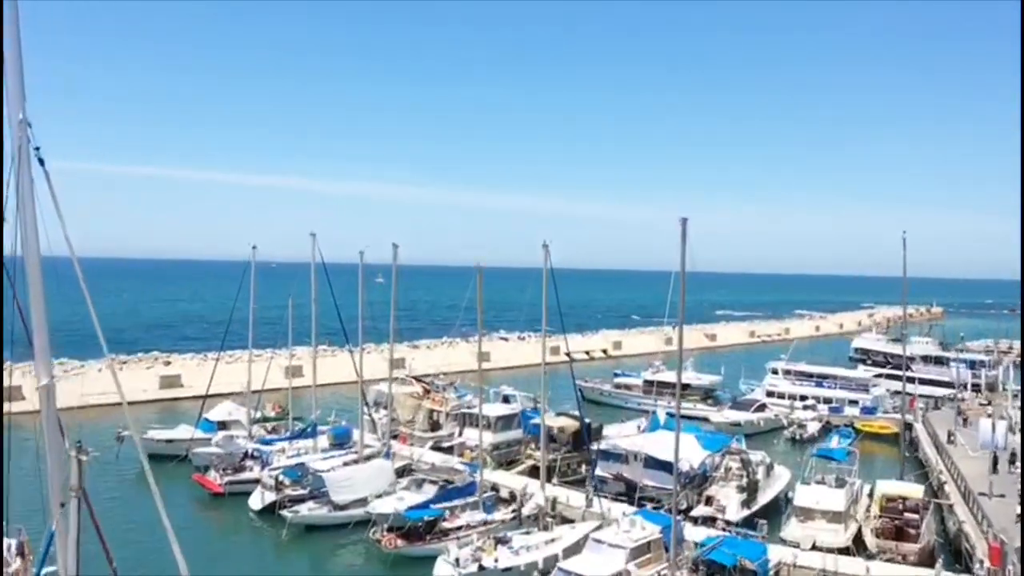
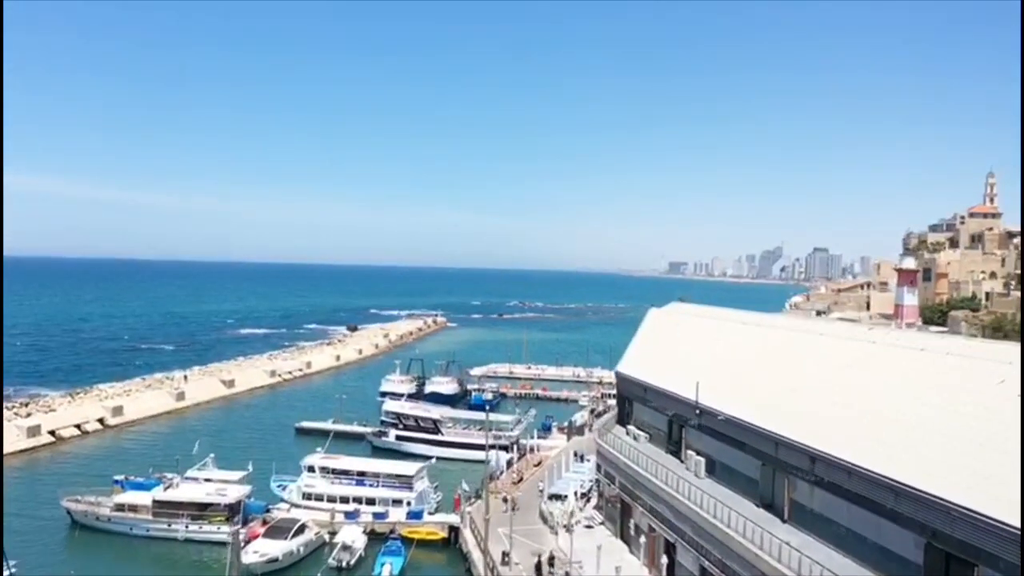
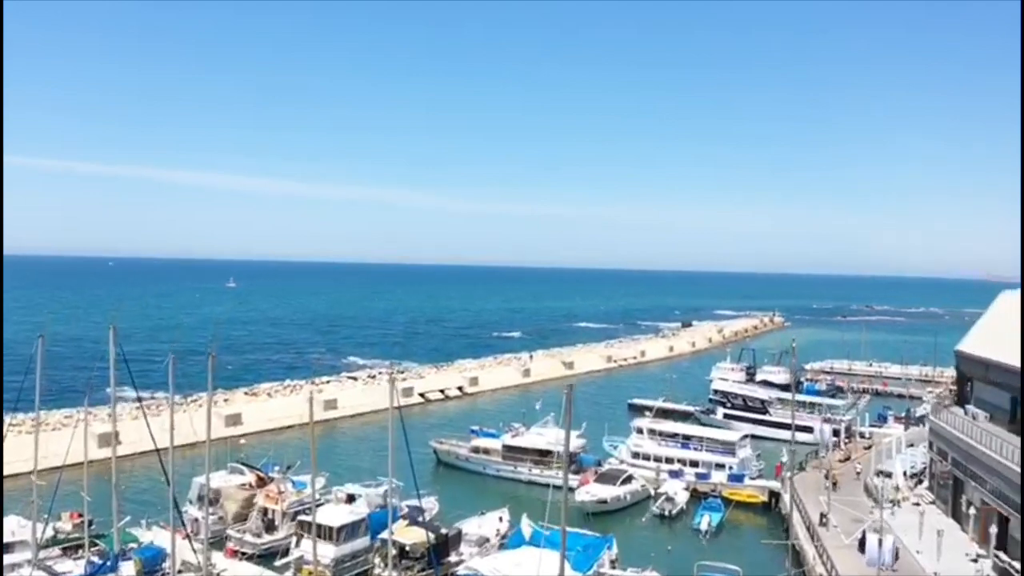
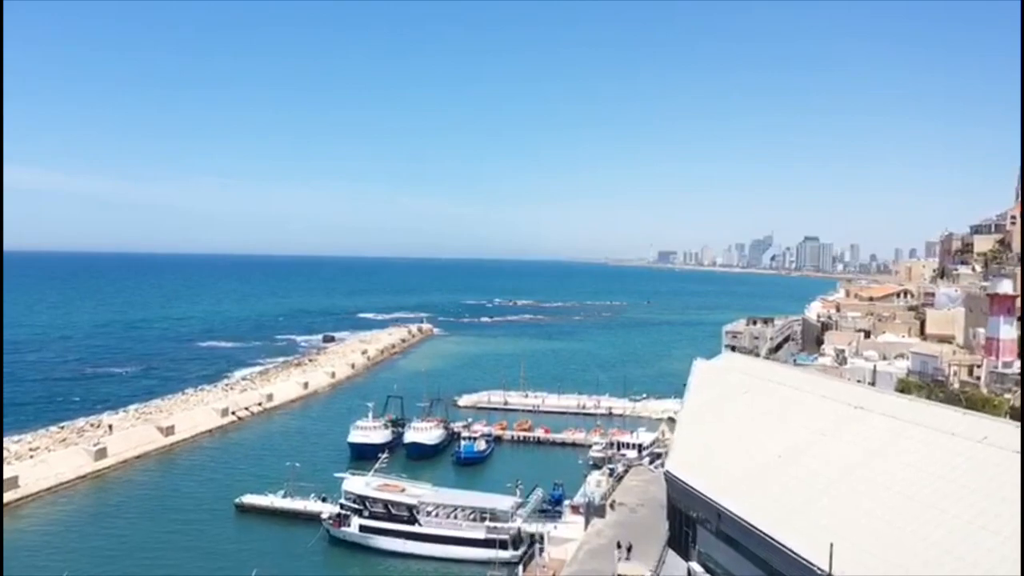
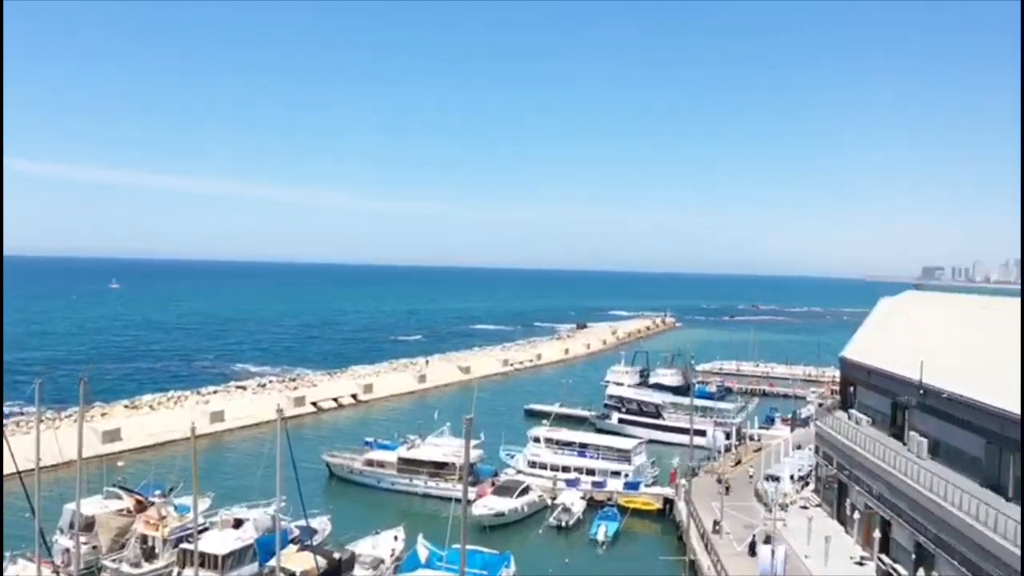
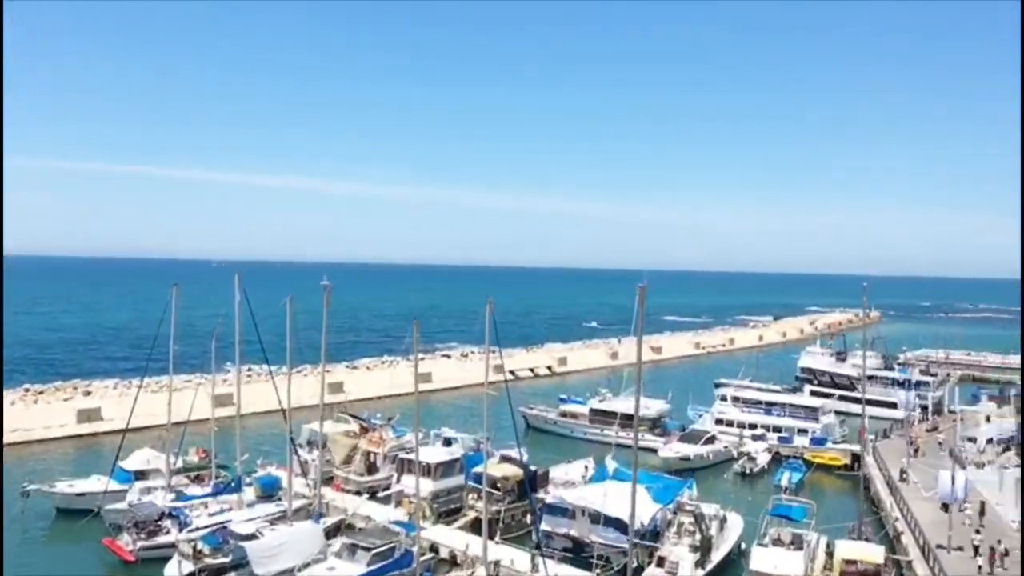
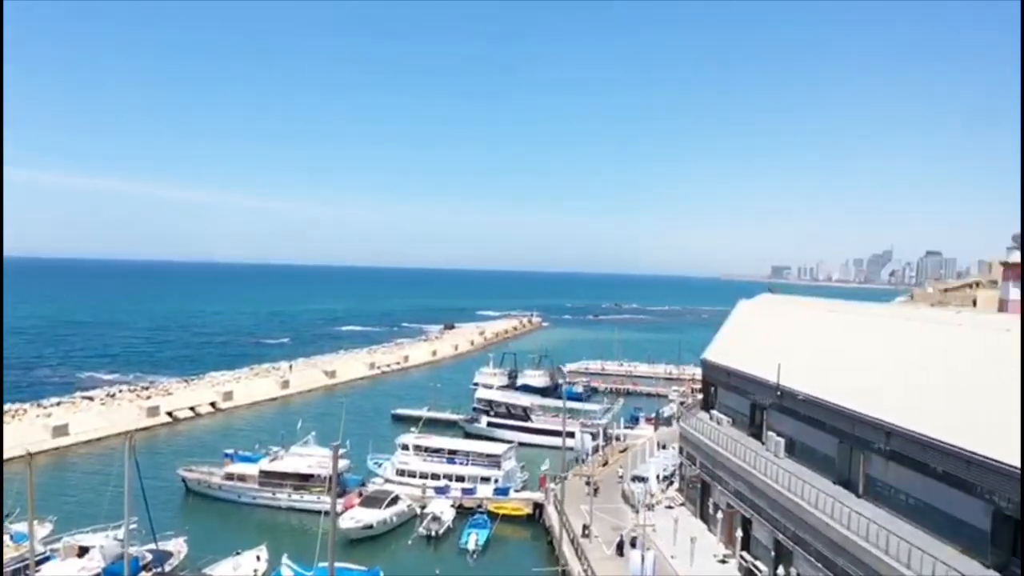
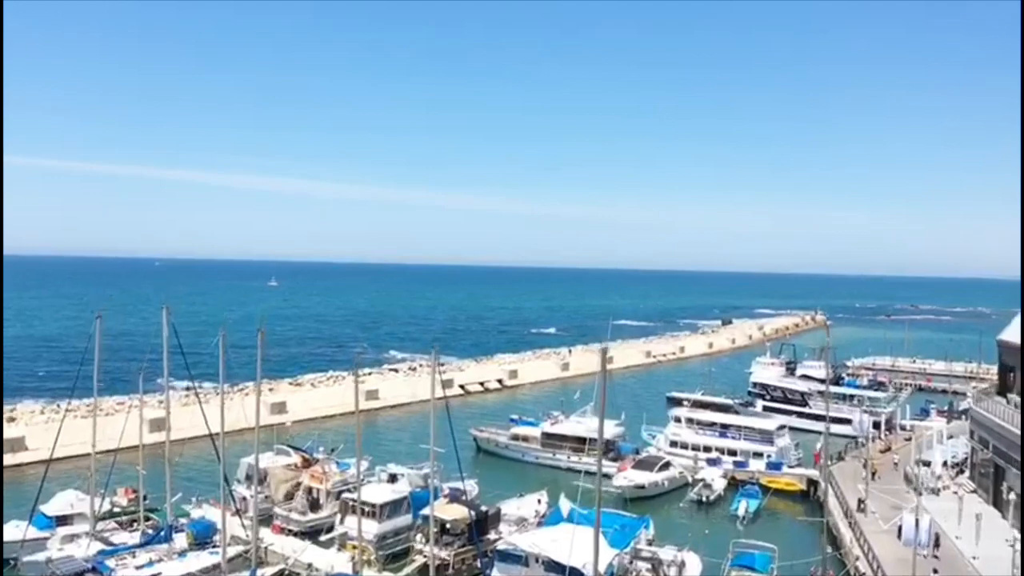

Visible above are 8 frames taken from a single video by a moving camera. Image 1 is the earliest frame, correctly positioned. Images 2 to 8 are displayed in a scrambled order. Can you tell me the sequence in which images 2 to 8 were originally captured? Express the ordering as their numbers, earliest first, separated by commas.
6, 8, 3, 5, 7, 2, 4
